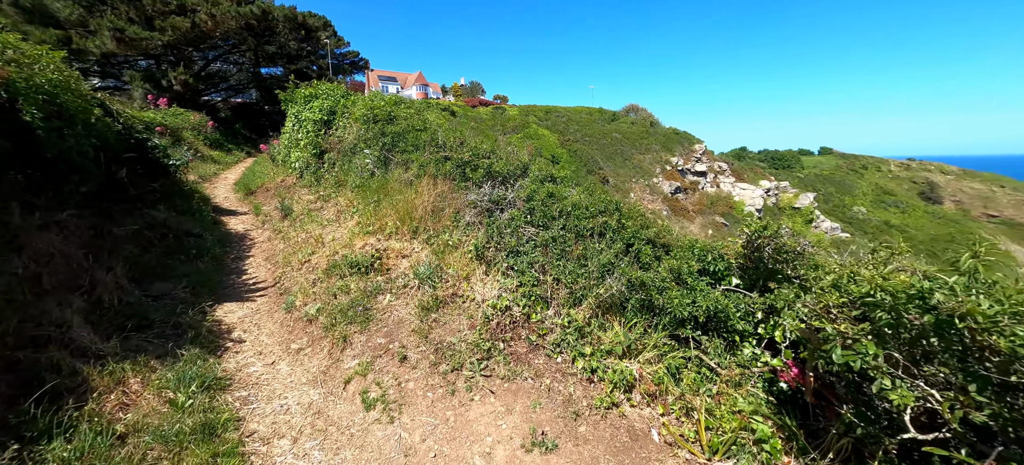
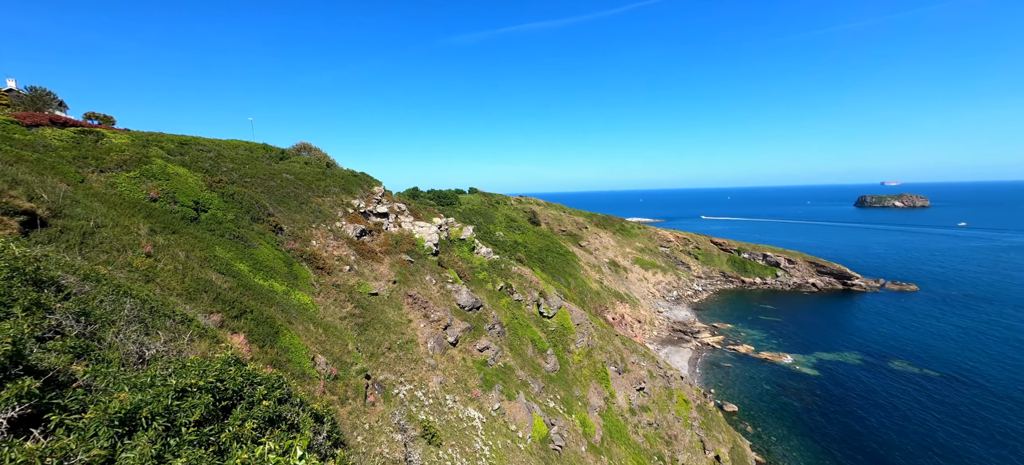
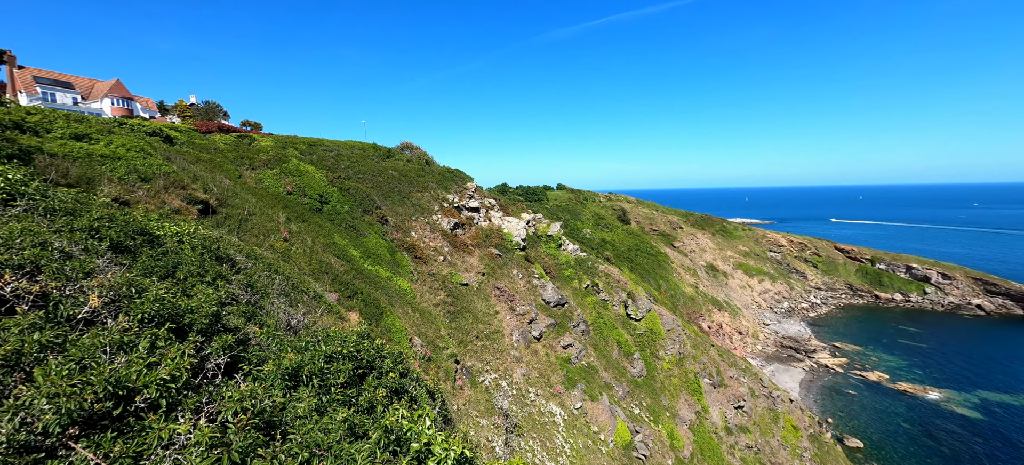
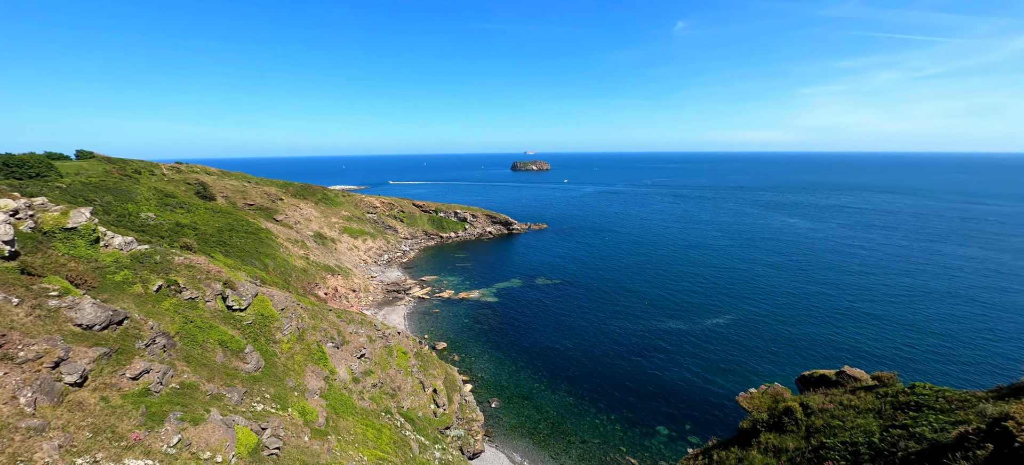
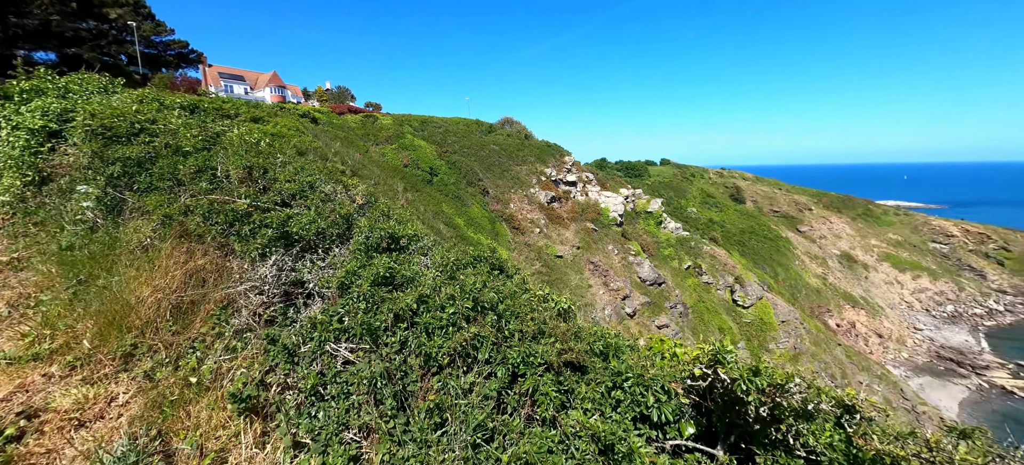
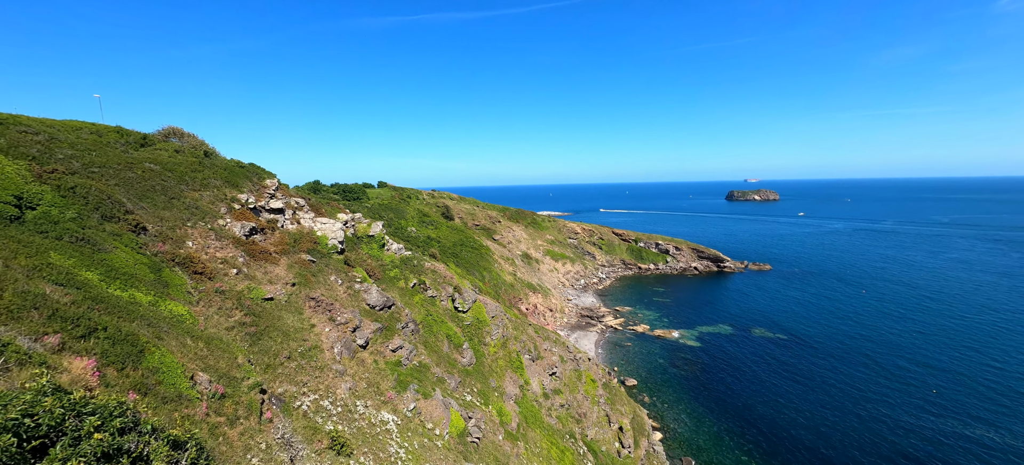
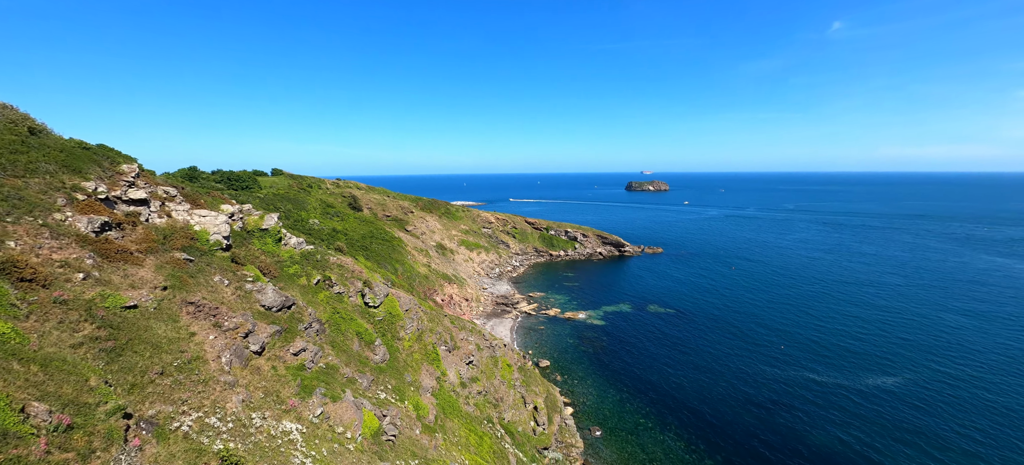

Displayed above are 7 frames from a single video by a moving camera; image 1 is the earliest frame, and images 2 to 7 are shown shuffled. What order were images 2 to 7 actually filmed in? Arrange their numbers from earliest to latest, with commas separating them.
5, 3, 2, 6, 7, 4
